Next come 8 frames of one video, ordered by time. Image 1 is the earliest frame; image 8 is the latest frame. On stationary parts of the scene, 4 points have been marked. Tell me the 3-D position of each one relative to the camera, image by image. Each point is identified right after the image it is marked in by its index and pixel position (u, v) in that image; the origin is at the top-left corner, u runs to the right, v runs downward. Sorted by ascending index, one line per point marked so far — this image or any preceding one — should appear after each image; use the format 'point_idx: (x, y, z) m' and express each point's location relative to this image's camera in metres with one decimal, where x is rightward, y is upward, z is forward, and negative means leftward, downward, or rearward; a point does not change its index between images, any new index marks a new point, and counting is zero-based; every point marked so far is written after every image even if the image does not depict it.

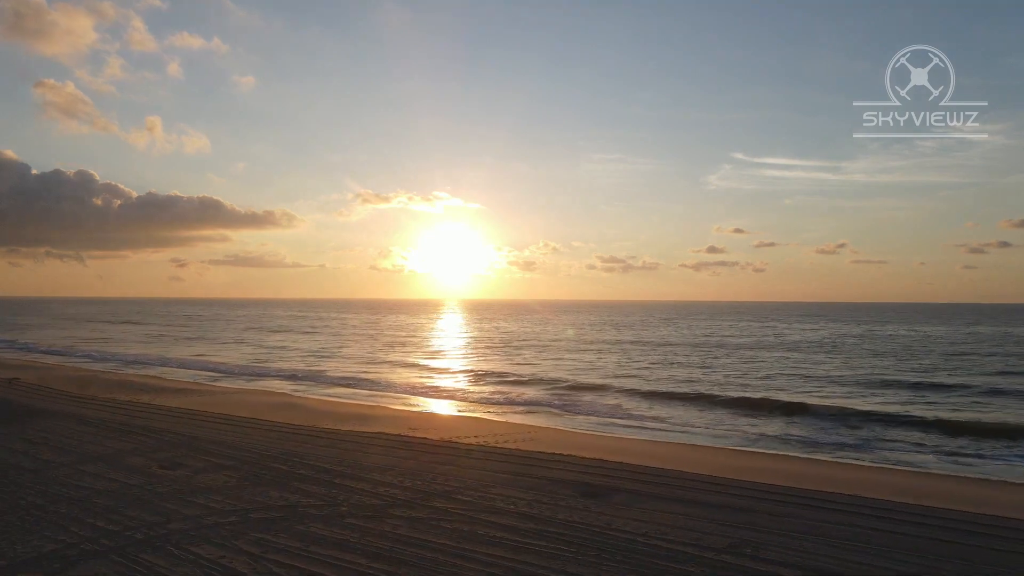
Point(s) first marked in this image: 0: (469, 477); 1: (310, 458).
0: (-1.2, -5.1, +15.7) m
1: (-6.0, -5.1, +17.4) m
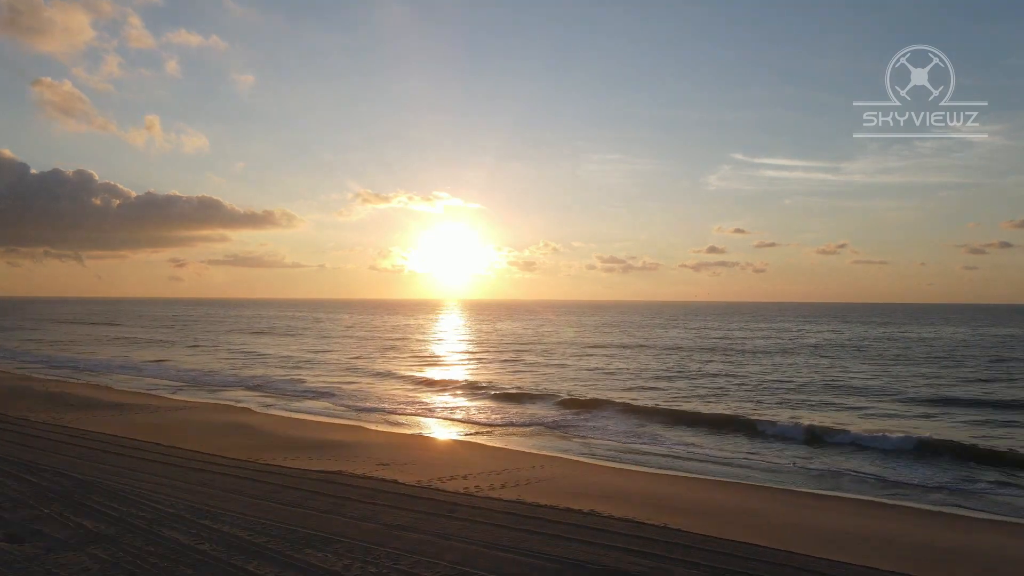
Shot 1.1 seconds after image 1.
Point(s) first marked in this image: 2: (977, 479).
0: (-1.2, -5.0, +10.7) m
1: (-6.1, -5.0, +12.4) m
2: (+14.5, -5.9, +18.0) m
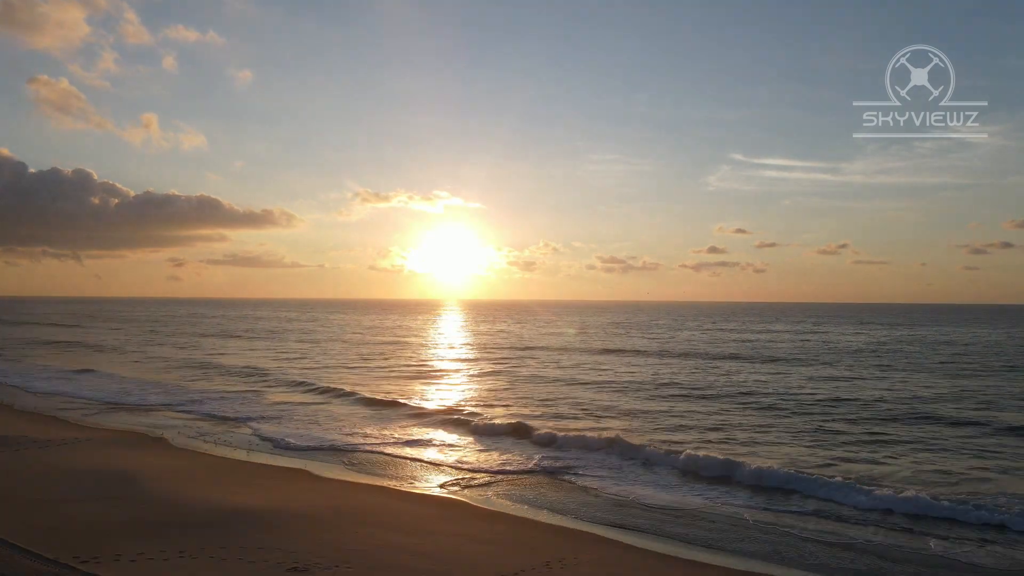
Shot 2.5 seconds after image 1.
0: (-1.2, -4.8, +3.6) m
1: (-6.1, -4.8, +5.3) m
2: (+14.5, -5.7, +10.9) m
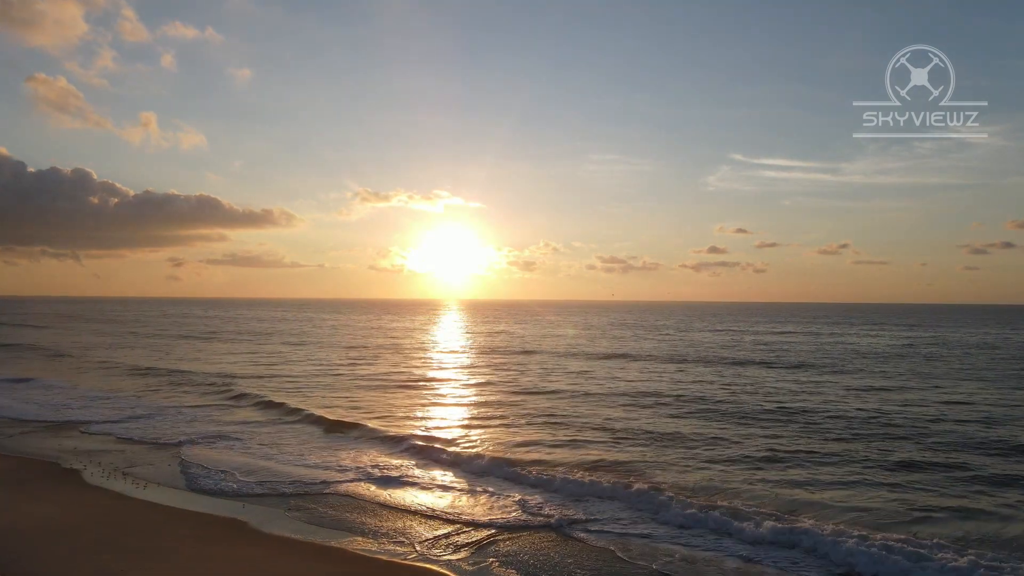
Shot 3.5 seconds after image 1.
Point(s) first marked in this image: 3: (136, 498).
0: (-1.1, -4.7, -1.0) m
1: (-6.0, -4.7, +0.7) m
2: (+14.6, -5.6, +6.3) m
3: (-10.9, -5.8, +16.3) m
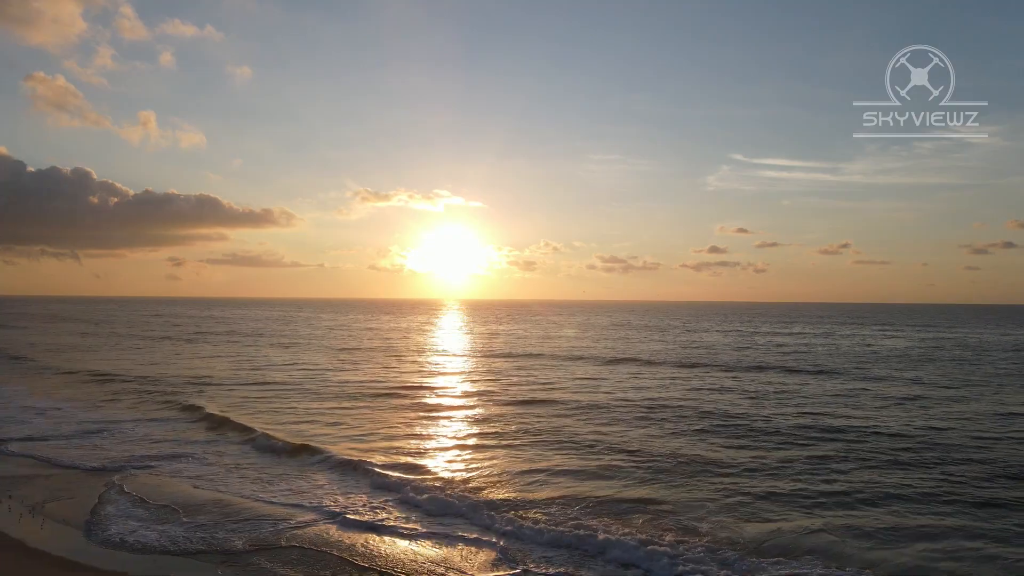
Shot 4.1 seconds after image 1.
0: (-1.0, -4.6, -4.6) m
1: (-5.9, -4.6, -2.9) m
2: (+14.7, -5.5, +2.7) m
3: (-10.8, -5.7, +12.8) m
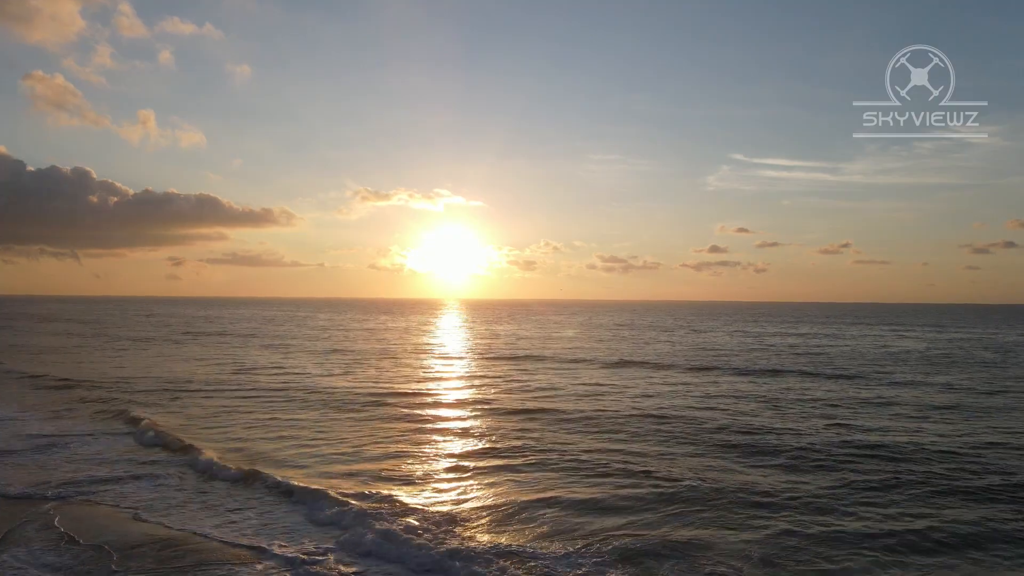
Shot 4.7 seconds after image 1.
0: (-0.9, -4.5, -7.5) m
1: (-5.8, -4.5, -5.8) m
2: (+14.7, -5.4, -0.2) m
3: (-10.7, -5.6, +9.8) m
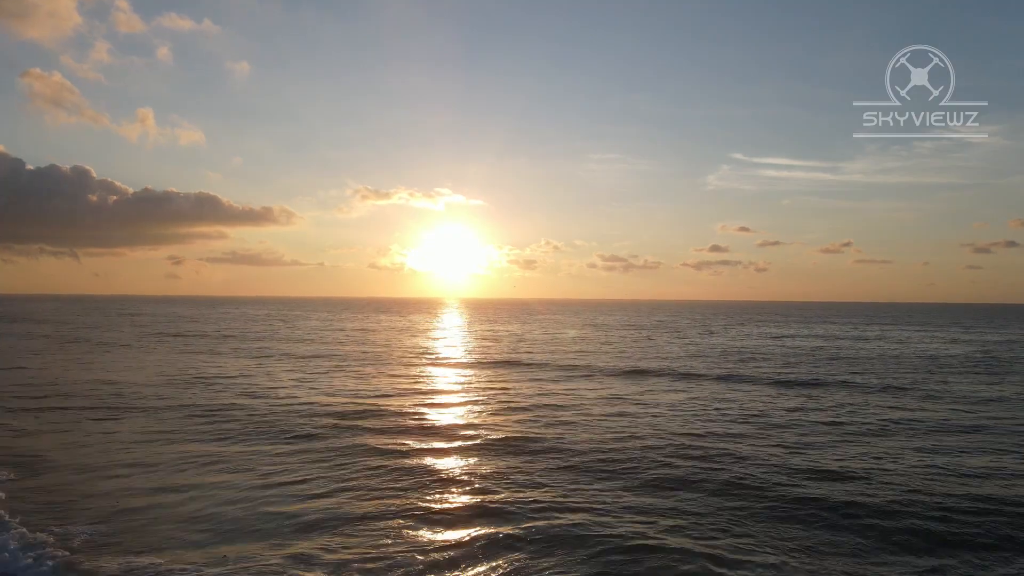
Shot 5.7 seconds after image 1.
0: (-0.7, -4.4, -13.5) m
1: (-5.6, -4.4, -11.8) m
2: (+14.9, -5.3, -6.2) m
3: (-10.5, -5.5, +3.9) m
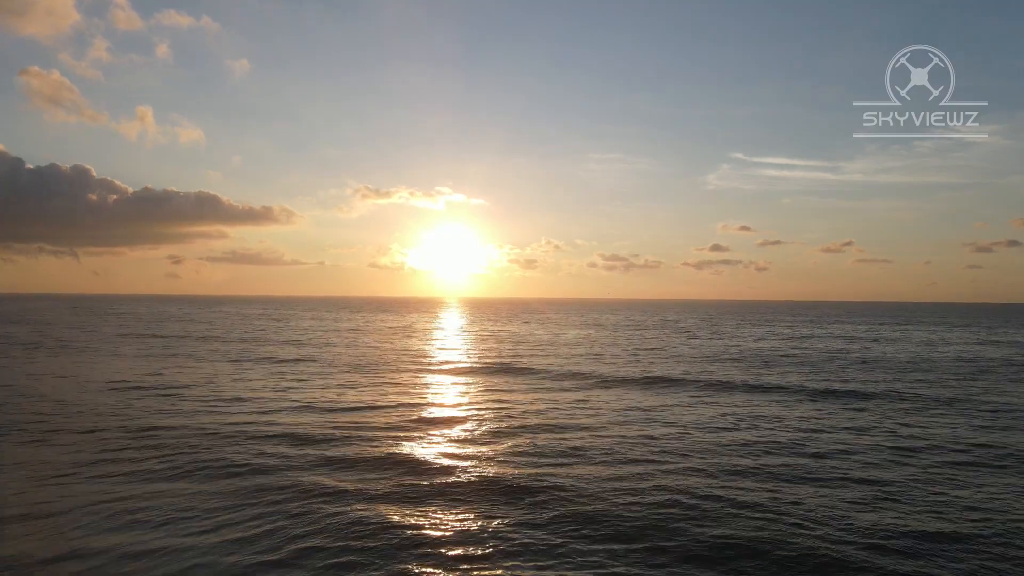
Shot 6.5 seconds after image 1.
0: (-0.4, -4.3, -18.3) m
1: (-5.3, -4.2, -16.7) m
2: (+15.2, -5.2, -11.0) m
3: (-10.2, -5.3, -1.0) m
